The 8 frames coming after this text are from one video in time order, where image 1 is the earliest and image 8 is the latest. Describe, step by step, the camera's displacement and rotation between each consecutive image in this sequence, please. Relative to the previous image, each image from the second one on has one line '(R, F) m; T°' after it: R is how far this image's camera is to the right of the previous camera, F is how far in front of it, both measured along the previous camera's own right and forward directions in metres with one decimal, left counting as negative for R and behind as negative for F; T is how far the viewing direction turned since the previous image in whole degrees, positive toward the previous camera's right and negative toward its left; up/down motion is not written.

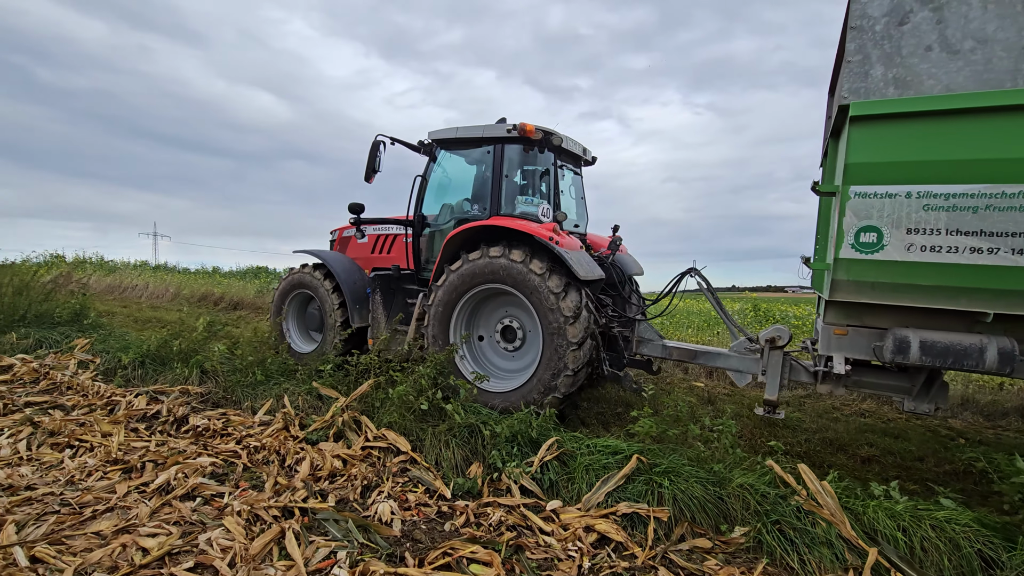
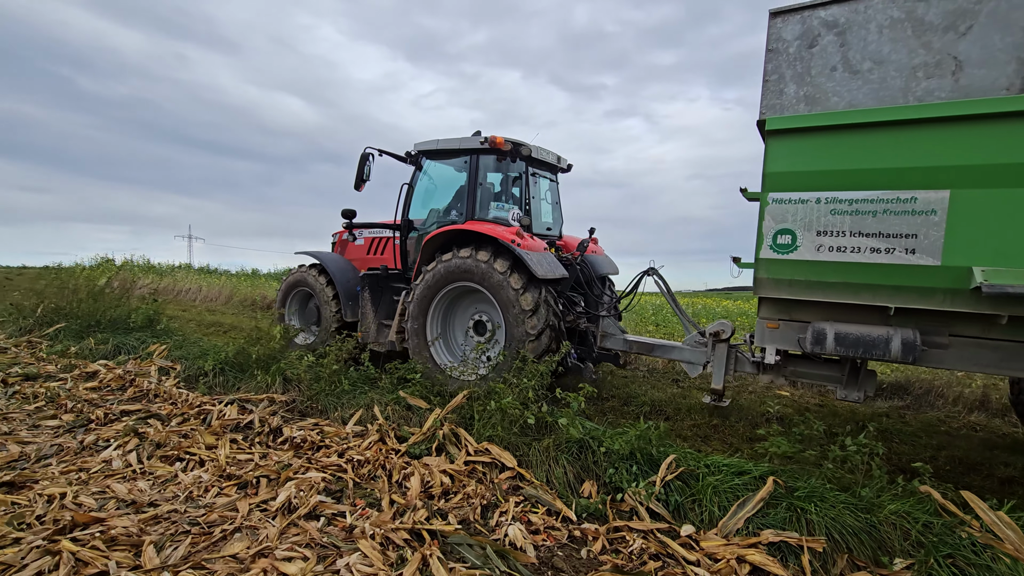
(-0.1, 0.0) m; -3°
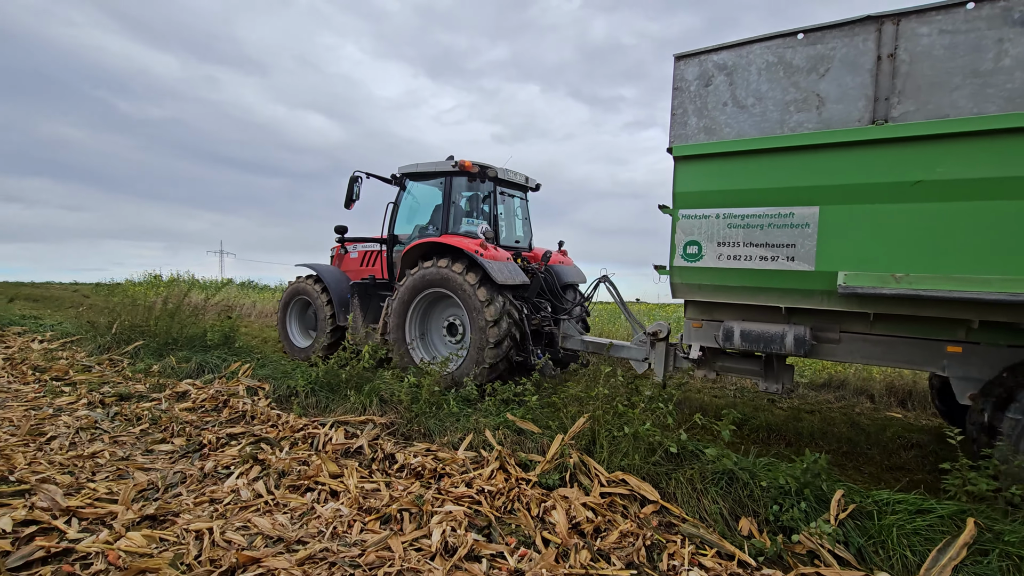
(+0.4, -0.4) m; -3°
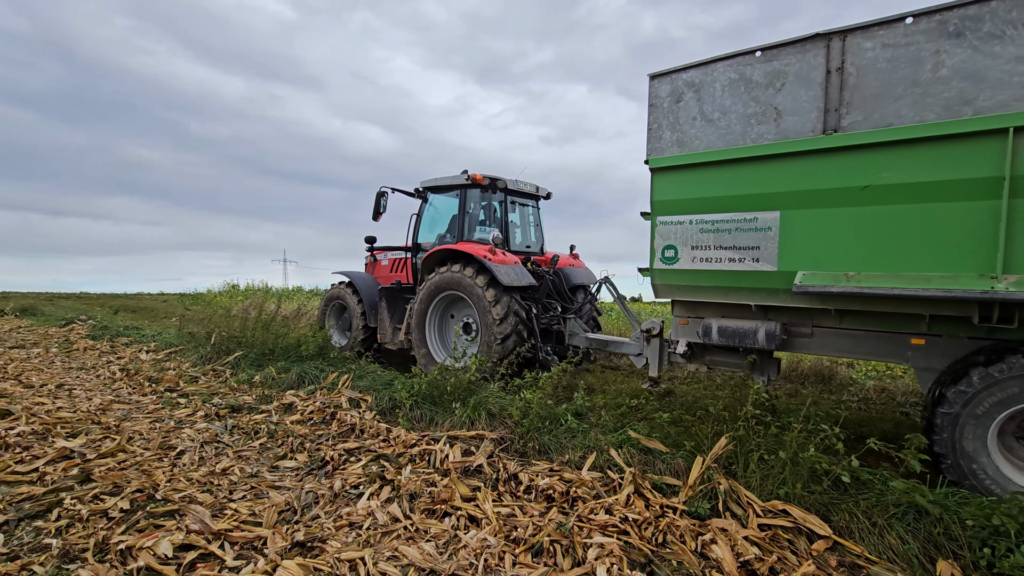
(+0.4, -0.3) m; -6°
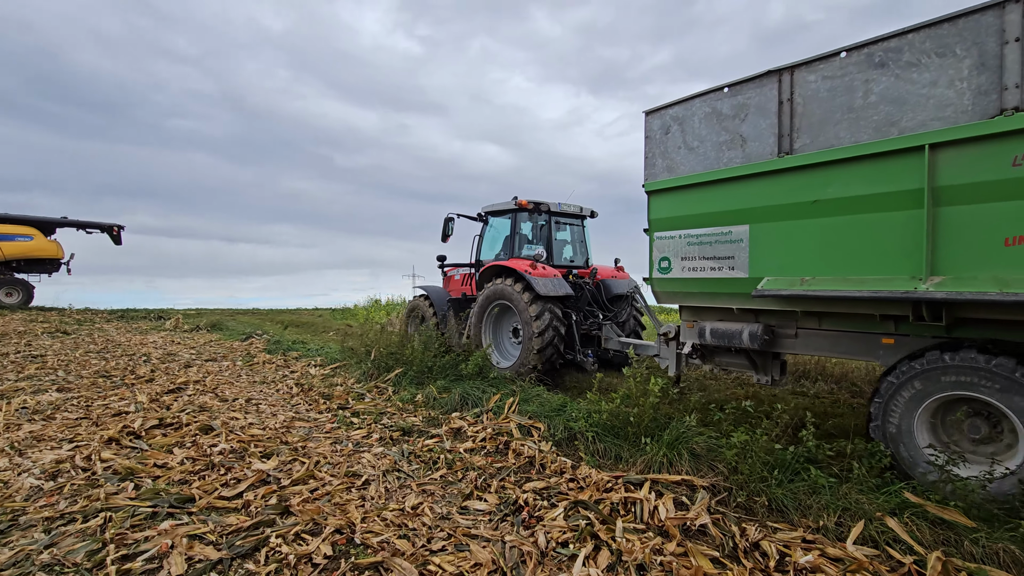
(+0.7, -0.6) m; -13°
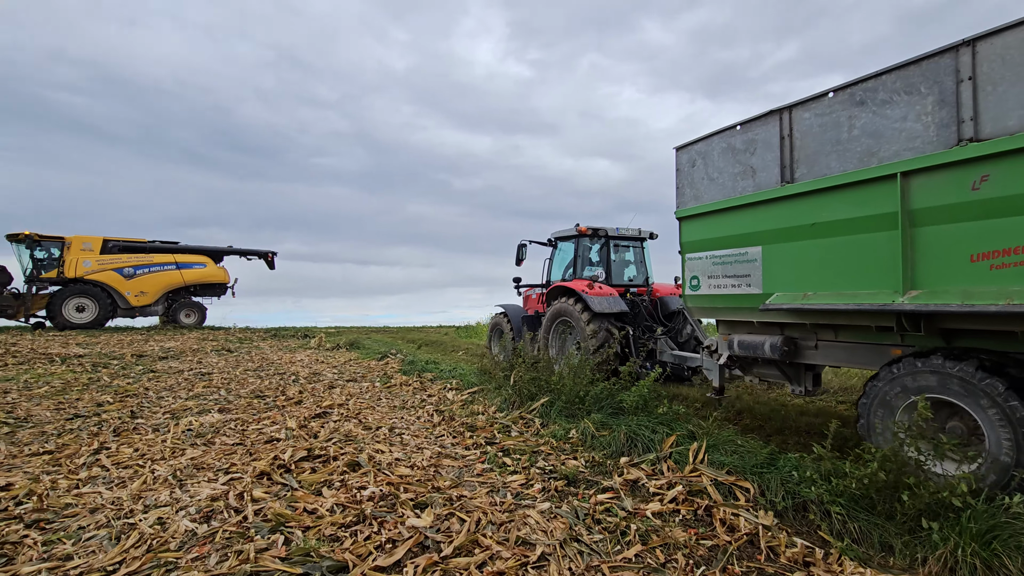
(+0.5, -0.6) m; -12°
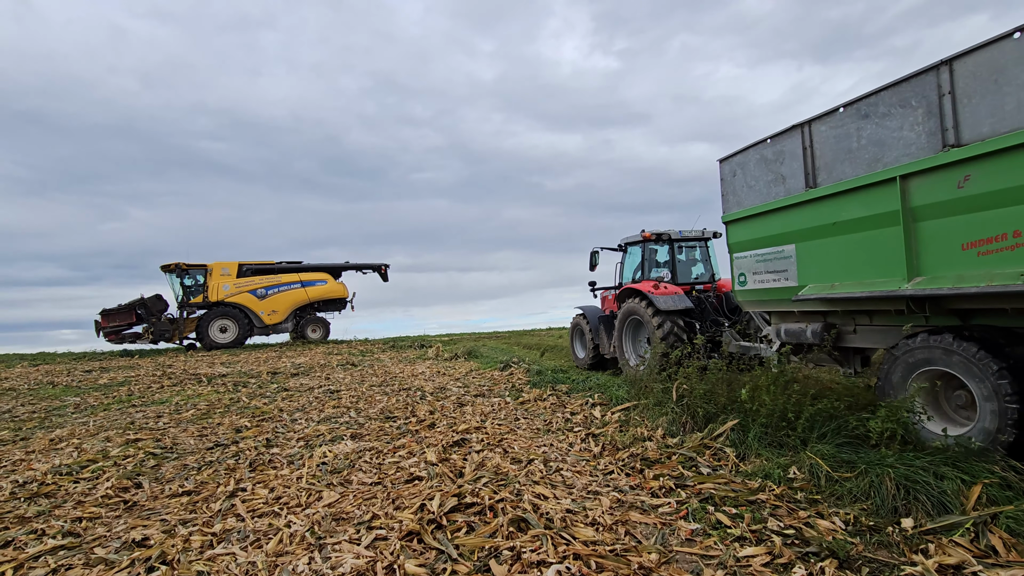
(+0.3, -0.8) m; -11°
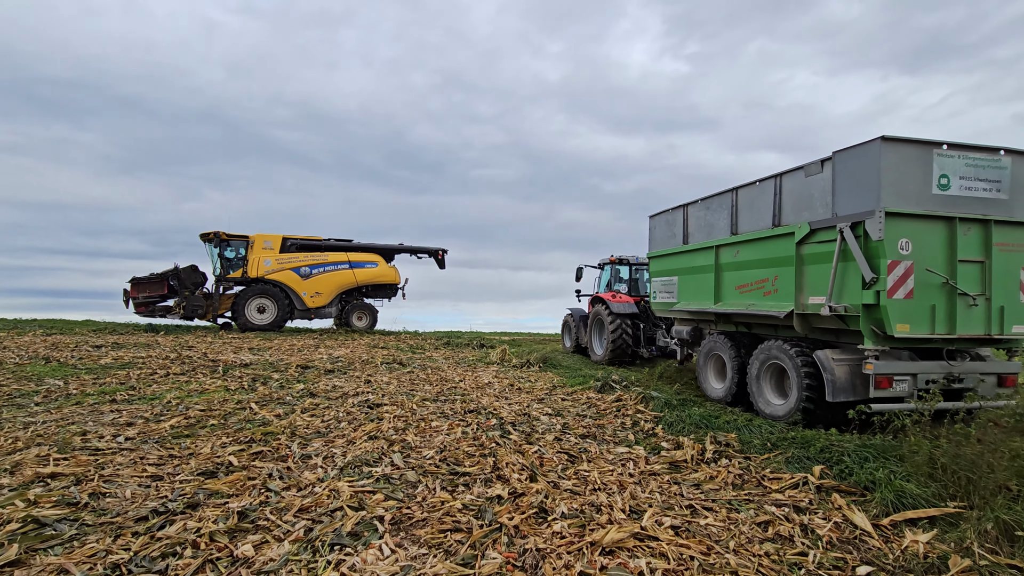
(+0.7, -2.4) m; -6°
